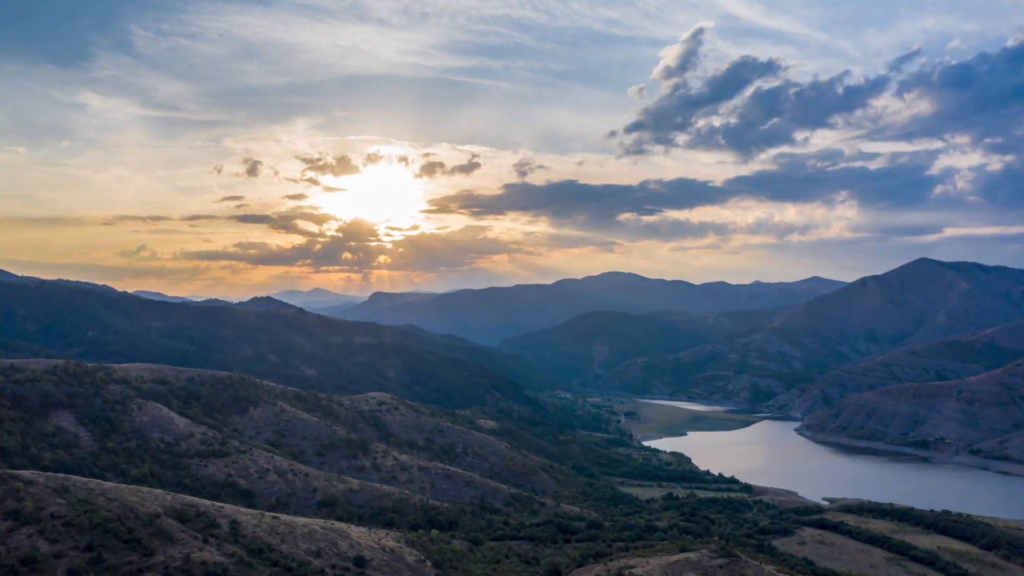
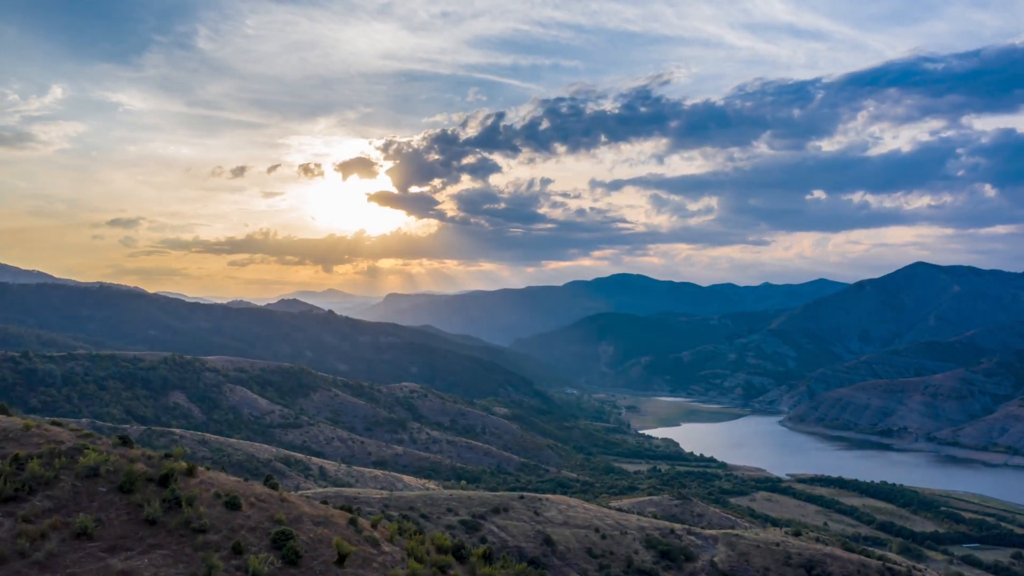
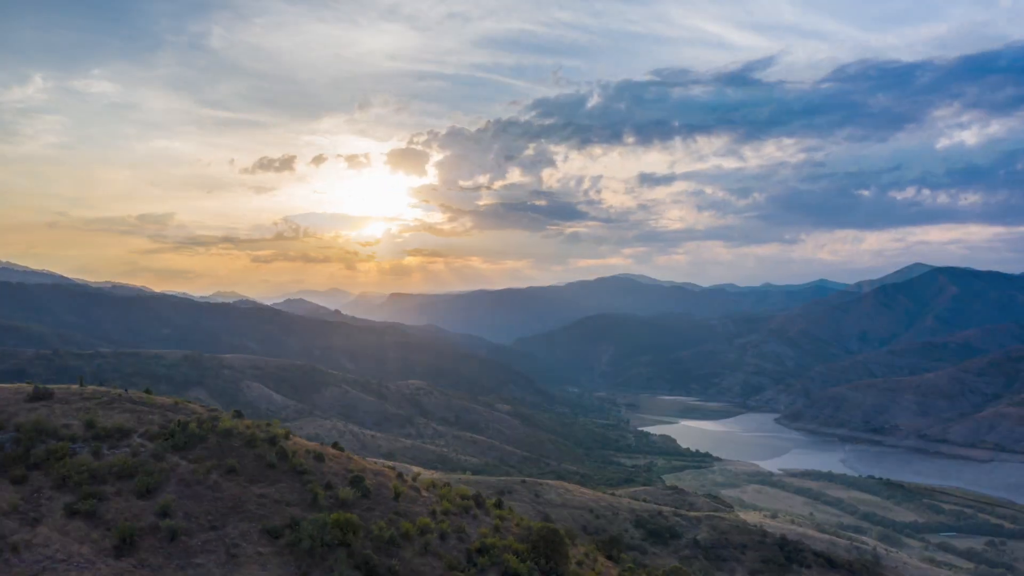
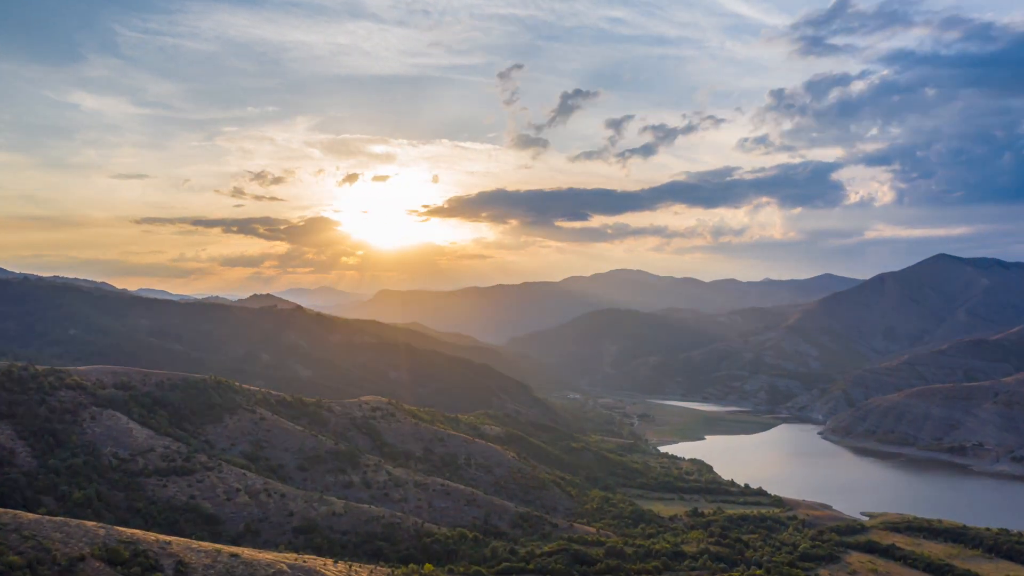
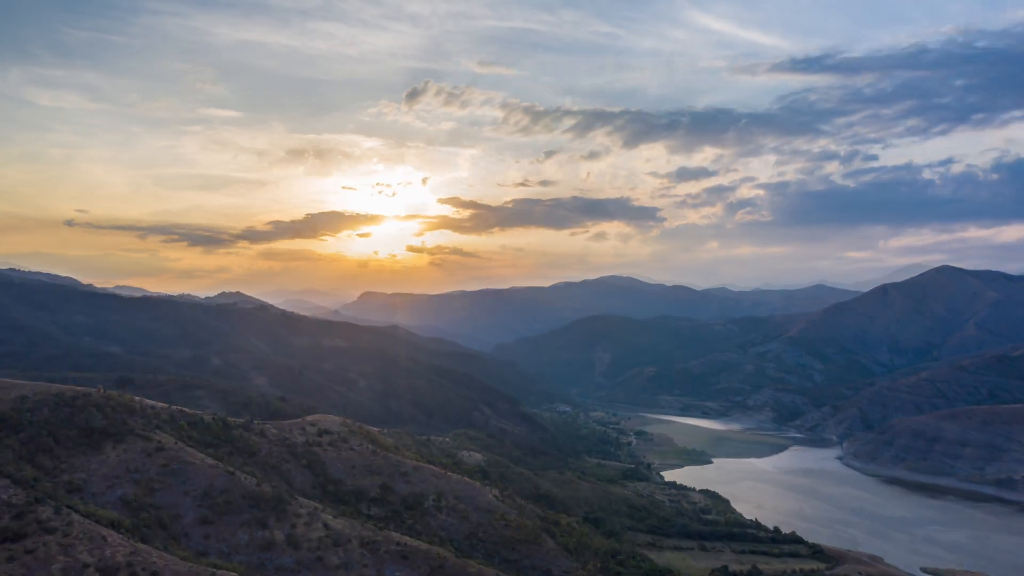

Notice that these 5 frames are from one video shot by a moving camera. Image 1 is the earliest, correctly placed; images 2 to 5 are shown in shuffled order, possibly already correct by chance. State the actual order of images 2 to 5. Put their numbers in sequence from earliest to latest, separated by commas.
4, 5, 3, 2
